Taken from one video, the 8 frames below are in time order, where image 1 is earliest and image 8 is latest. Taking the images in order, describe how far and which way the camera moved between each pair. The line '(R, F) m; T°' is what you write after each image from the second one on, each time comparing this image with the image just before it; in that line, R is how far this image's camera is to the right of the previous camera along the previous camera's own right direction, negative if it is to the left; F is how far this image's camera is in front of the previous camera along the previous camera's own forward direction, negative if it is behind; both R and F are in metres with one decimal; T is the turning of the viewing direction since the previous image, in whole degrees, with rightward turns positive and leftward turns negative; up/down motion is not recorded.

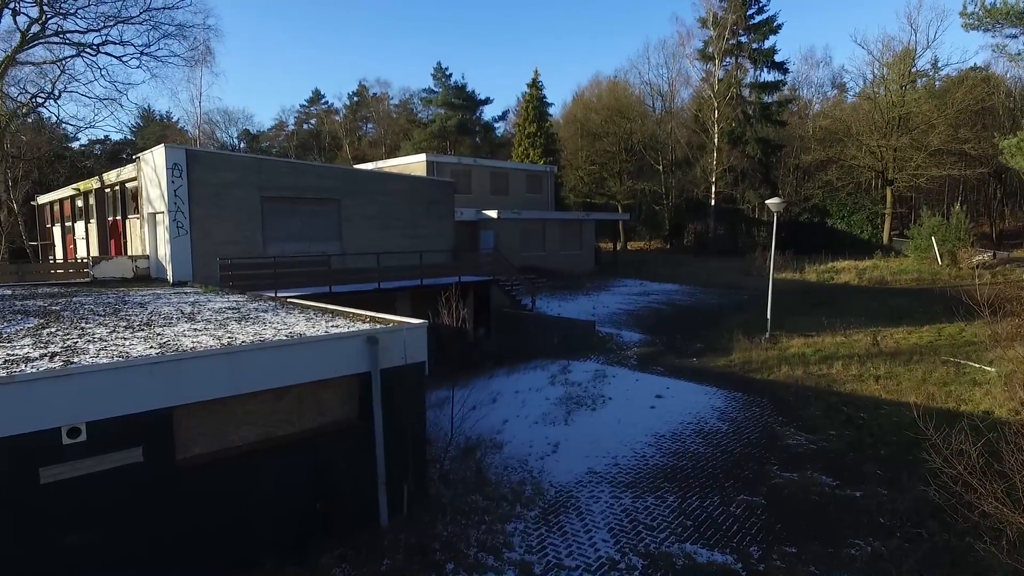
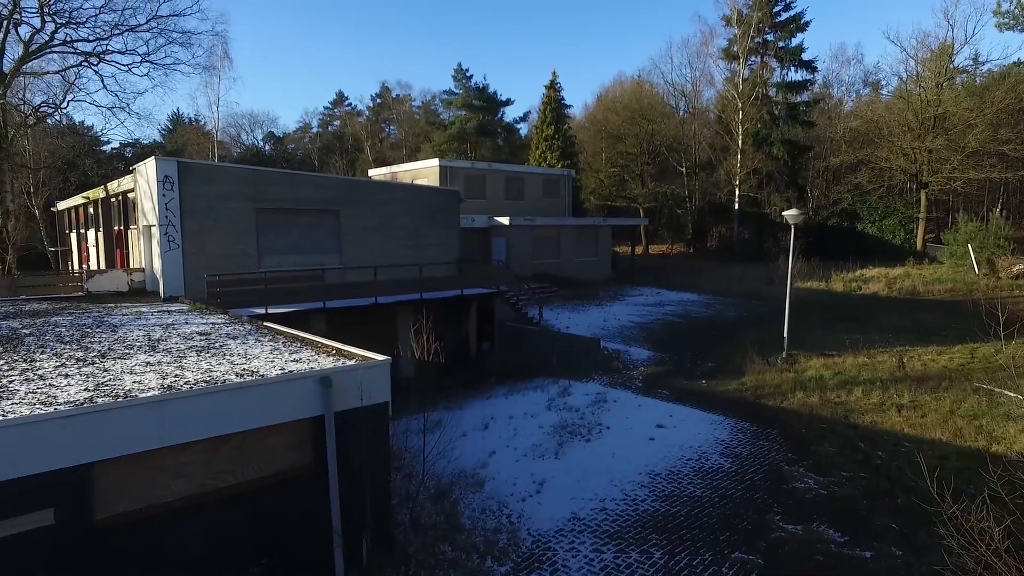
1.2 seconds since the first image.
(+0.6, +0.7) m; -2°
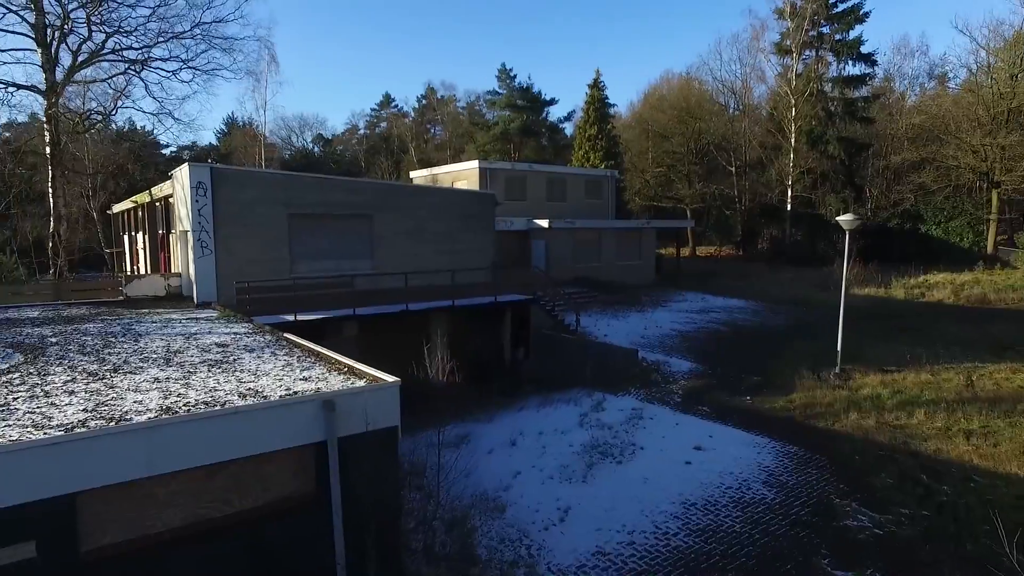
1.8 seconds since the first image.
(+0.3, +0.5) m; -4°
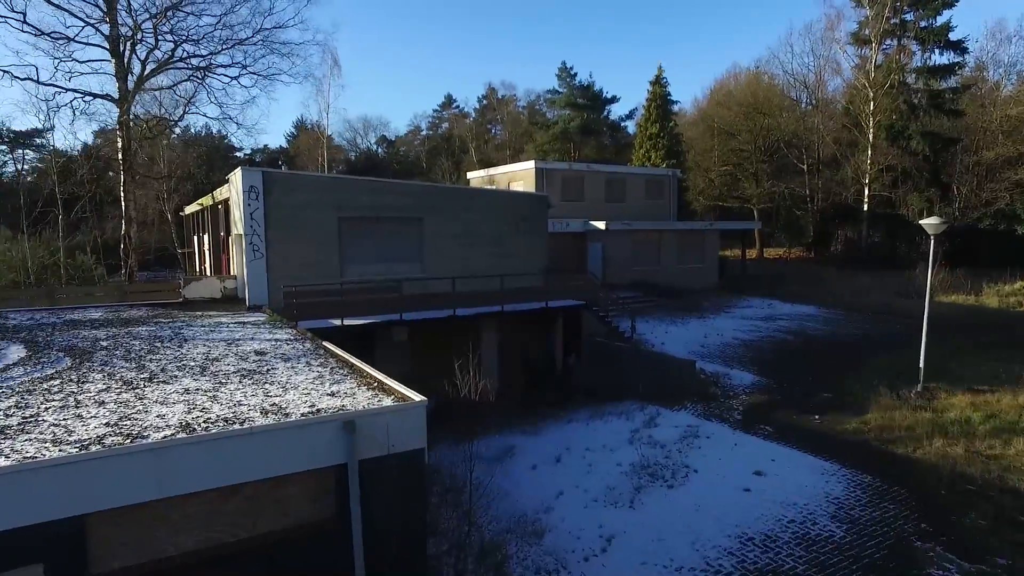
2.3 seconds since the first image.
(+0.2, +0.5) m; -6°
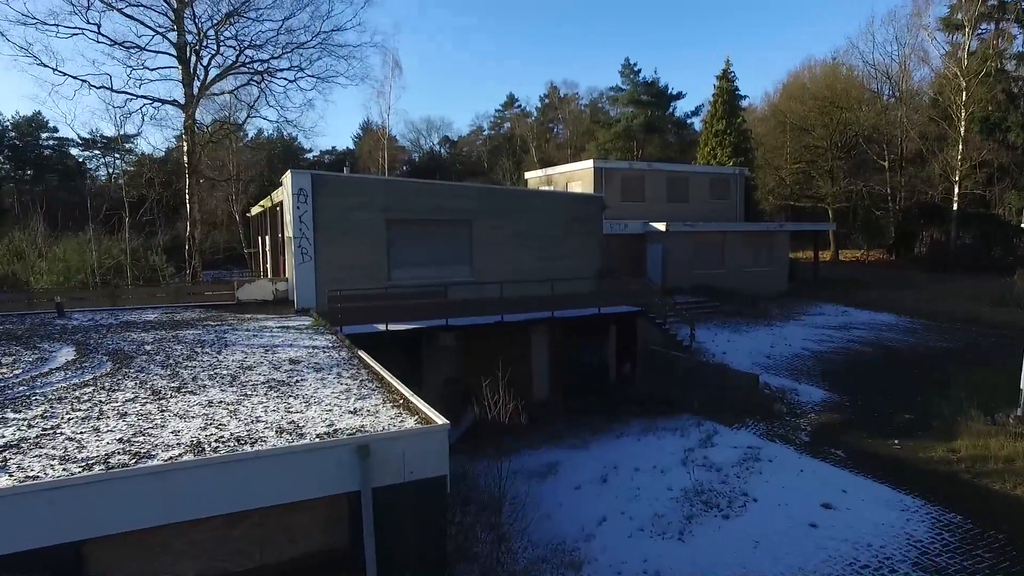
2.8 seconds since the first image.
(+0.3, +0.6) m; -6°
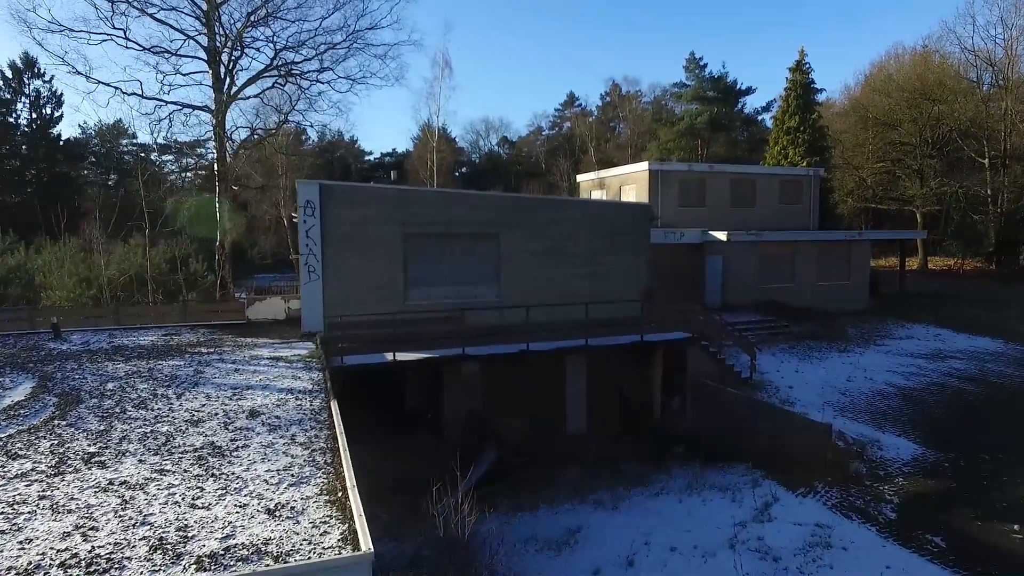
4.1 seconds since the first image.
(+0.7, +1.8) m; -6°
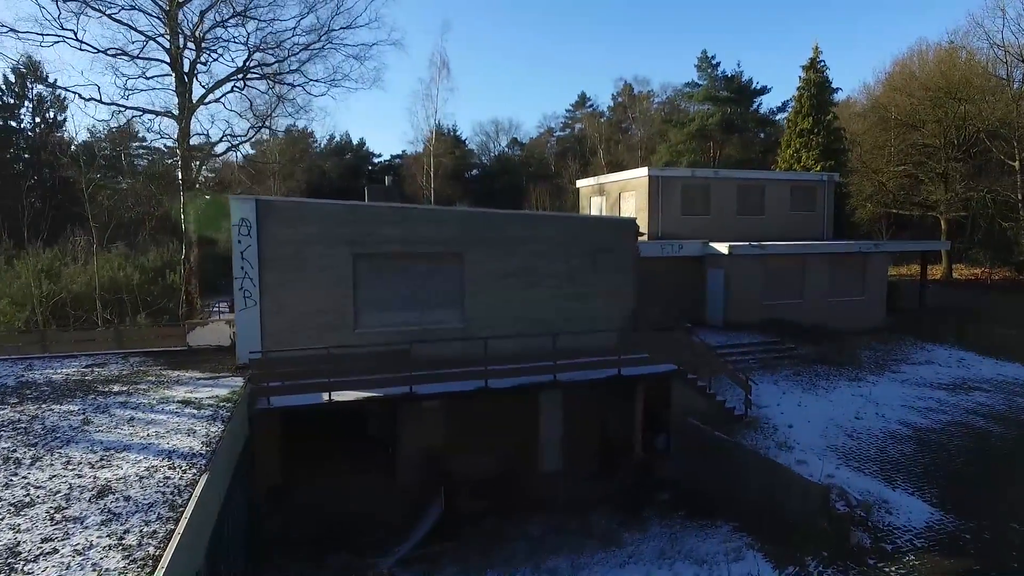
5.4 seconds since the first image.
(+1.1, +1.5) m; -2°
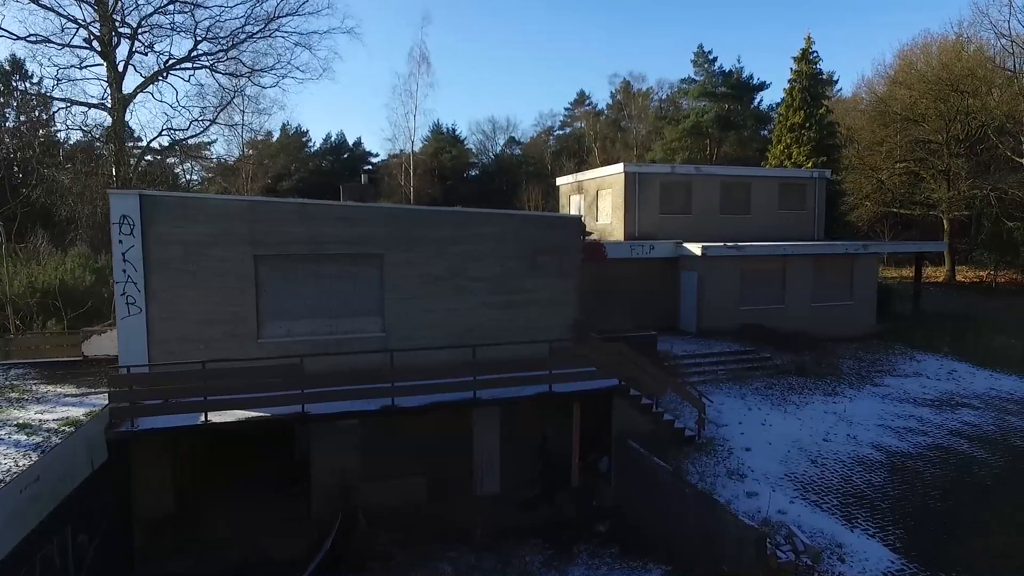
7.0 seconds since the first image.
(+1.6, +1.4) m; -1°
